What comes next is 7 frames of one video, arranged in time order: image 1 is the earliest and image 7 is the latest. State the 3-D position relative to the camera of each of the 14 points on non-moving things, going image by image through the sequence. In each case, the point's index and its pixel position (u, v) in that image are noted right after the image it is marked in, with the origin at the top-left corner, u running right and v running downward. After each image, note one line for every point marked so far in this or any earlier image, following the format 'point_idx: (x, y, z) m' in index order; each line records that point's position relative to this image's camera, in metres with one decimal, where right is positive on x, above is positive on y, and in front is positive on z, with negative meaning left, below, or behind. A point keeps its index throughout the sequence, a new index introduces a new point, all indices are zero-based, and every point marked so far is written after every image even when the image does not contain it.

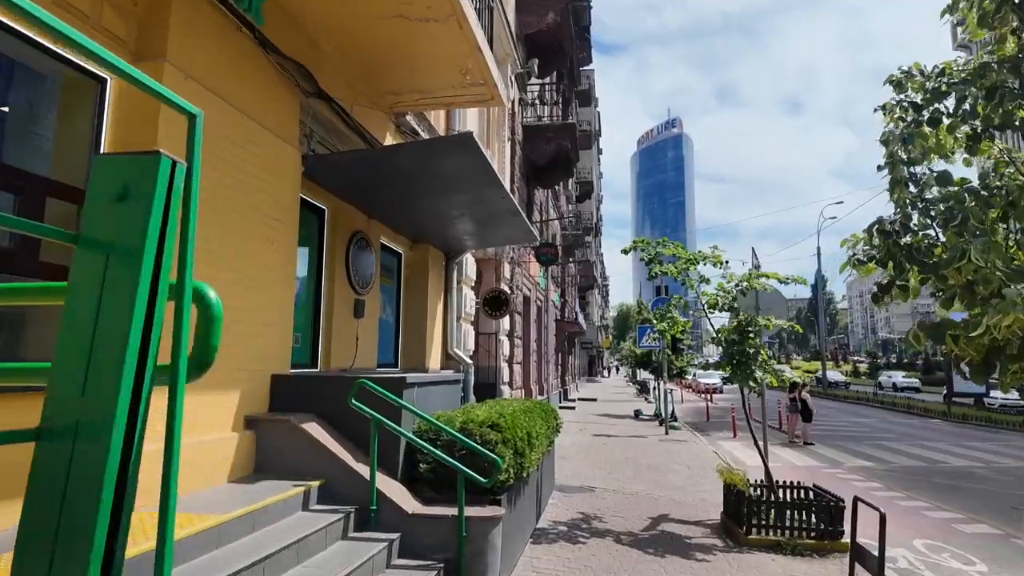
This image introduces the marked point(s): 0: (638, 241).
0: (+1.6, +0.6, +7.6) m
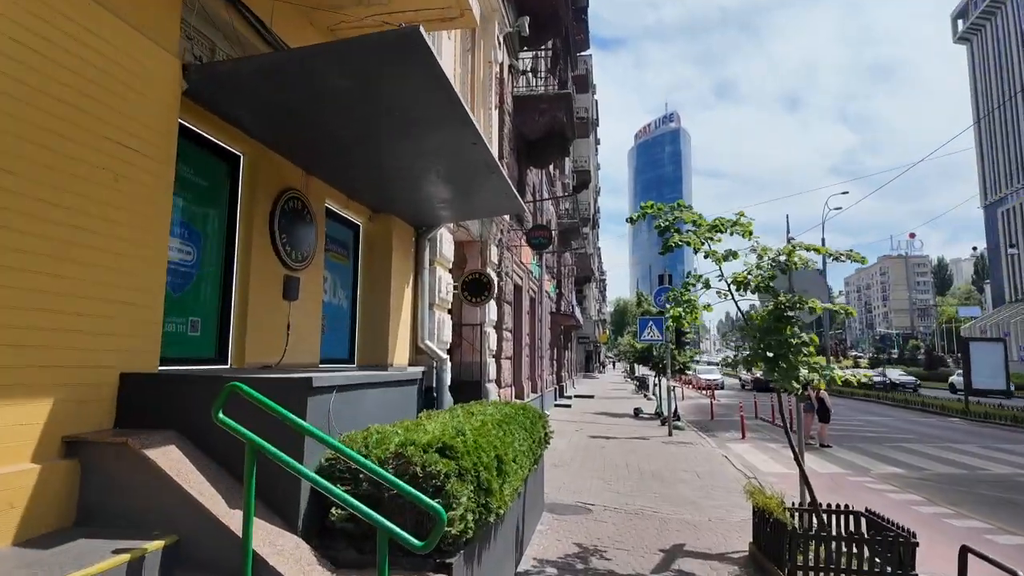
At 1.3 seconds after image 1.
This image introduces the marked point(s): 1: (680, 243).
0: (+1.4, +0.9, +6.1) m
1: (+1.7, +0.5, +5.9) m
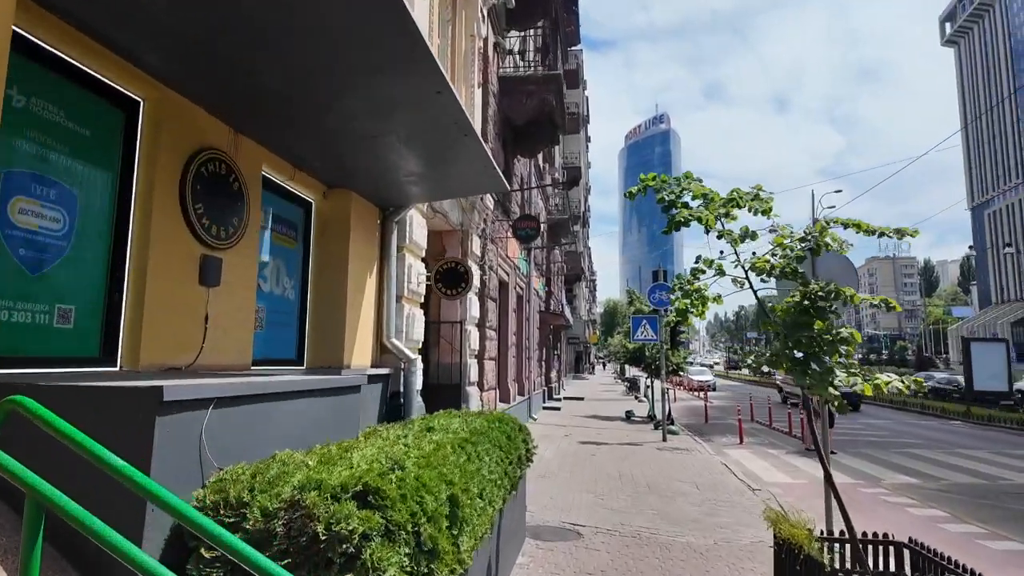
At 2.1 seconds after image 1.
0: (+1.2, +1.0, +5.1) m
1: (+1.5, +0.6, +4.9) m
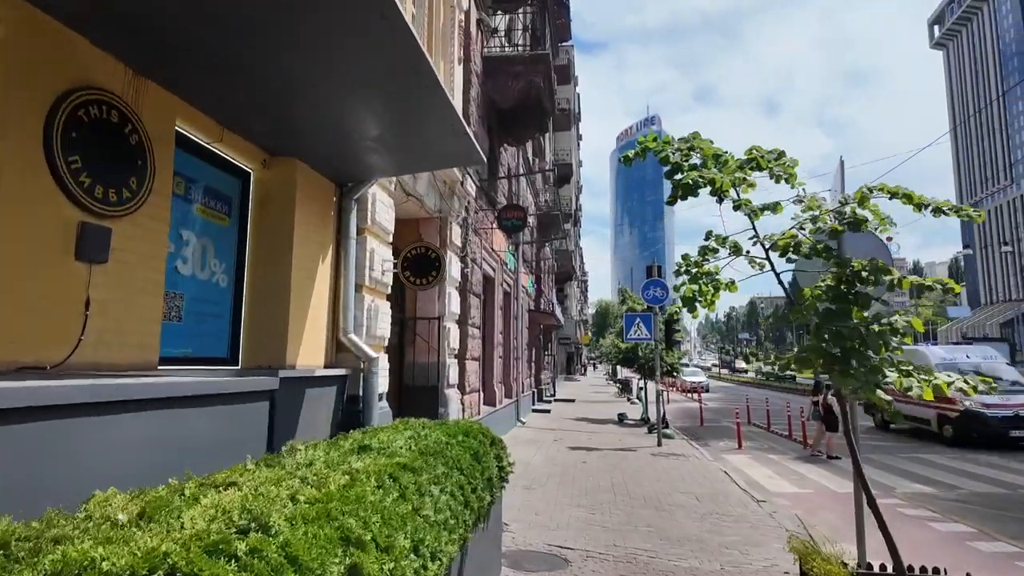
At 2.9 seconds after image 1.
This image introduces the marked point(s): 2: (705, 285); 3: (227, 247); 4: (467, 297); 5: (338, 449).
0: (+1.0, +1.1, +4.2) m
1: (+1.3, +0.7, +4.0) m
2: (+1.4, 0.0, +4.4) m
3: (-2.4, +0.4, +5.0) m
4: (-0.9, -0.2, +11.1) m
5: (-0.8, -0.8, +2.8) m
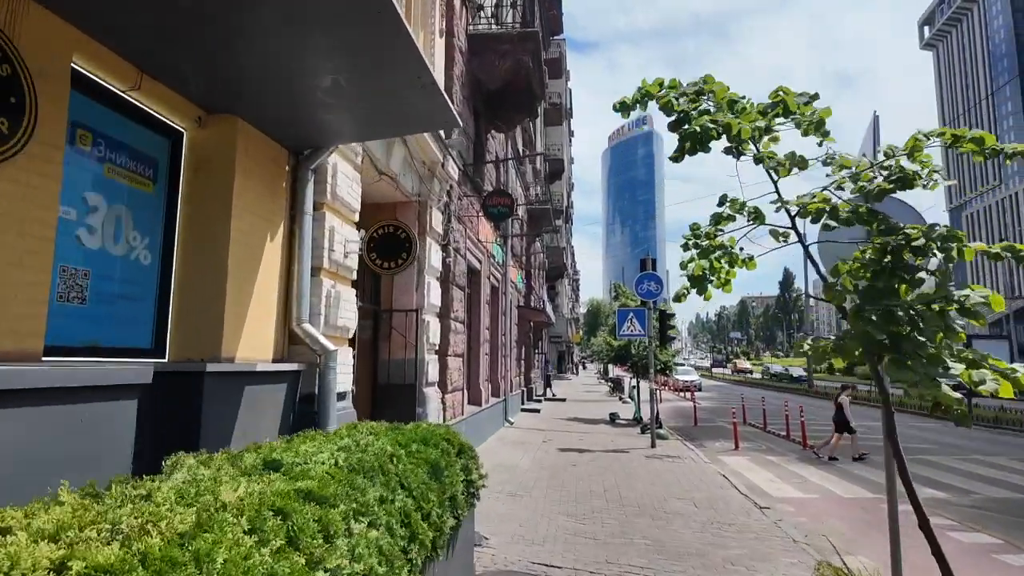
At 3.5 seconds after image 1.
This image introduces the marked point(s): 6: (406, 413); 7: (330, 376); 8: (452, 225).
0: (+0.8, +1.2, +3.5) m
1: (+1.1, +0.8, +3.3) m
2: (+1.3, +0.2, +3.6) m
3: (-2.6, +0.5, +4.2) m
4: (-1.1, 0.0, +10.4) m
5: (-1.0, -0.6, +2.1) m
6: (-1.5, -1.8, +8.4) m
7: (-1.6, -0.8, +5.1) m
8: (-1.1, +1.1, +10.2) m
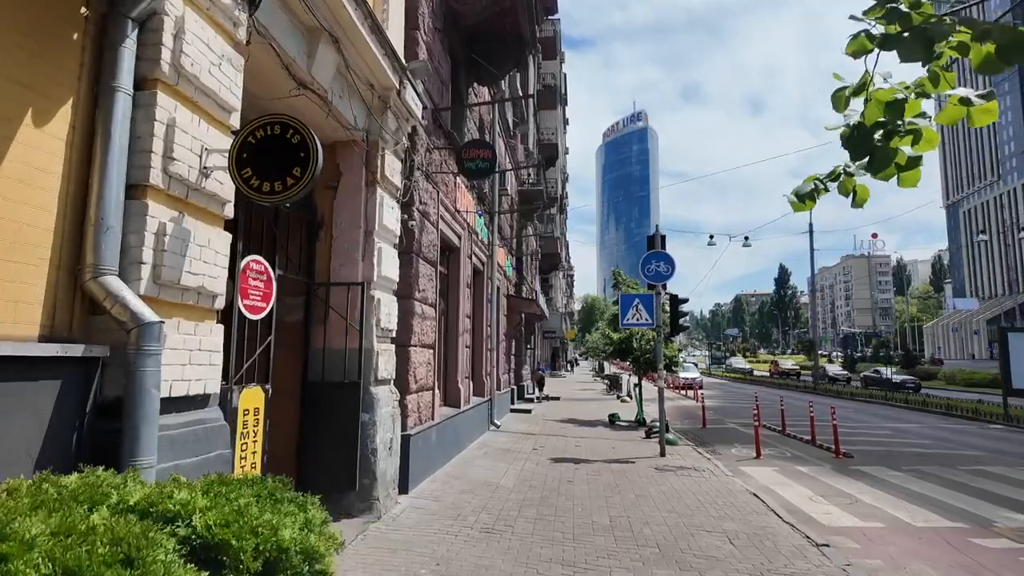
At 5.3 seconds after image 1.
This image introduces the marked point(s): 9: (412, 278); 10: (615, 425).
0: (+0.6, +1.6, +1.4) m
1: (+0.9, +1.2, +1.2) m
2: (+1.1, +0.5, +1.5) m
3: (-2.8, +0.9, +2.0) m
4: (-1.4, +0.4, +8.2) m
5: (-1.1, -0.3, -0.1) m
6: (-1.8, -1.4, +6.3) m
7: (-1.8, -0.4, +2.9) m
8: (-1.3, +1.5, +8.0) m
9: (-1.4, +0.1, +8.0) m
10: (+2.9, -3.8, +16.4) m
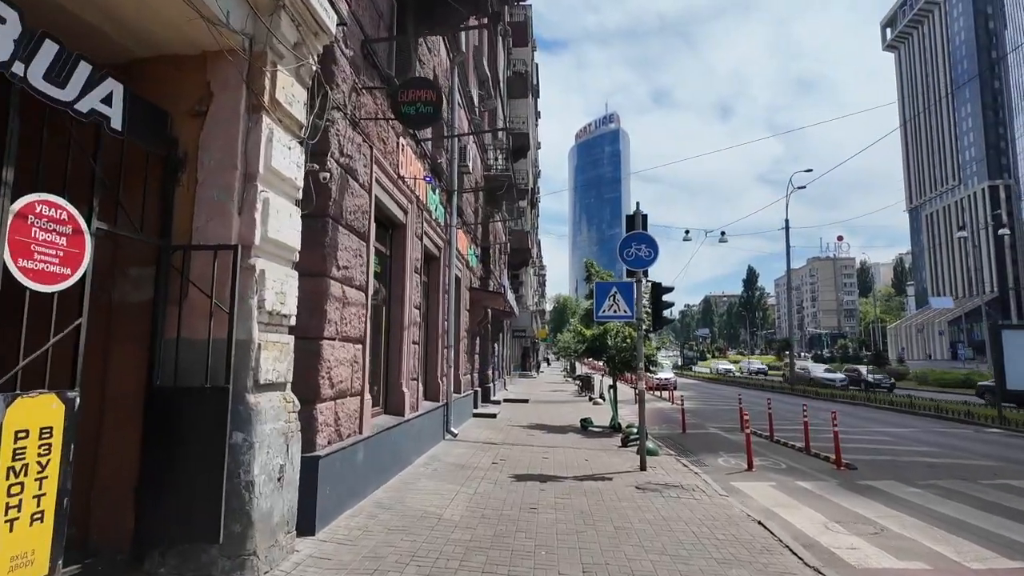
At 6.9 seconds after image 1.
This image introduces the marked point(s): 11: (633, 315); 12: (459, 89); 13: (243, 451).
0: (+0.4, +1.9, -0.4) m
1: (+0.7, +1.5, -0.6) m
2: (+0.8, +0.8, -0.2) m
3: (-3.1, +1.1, +0.1) m
4: (-2.0, +0.6, +6.4) m
5: (-1.3, 0.0, -1.9) m
6: (-2.3, -1.2, +4.4) m
7: (-2.1, -0.1, +1.0) m
8: (-1.9, +1.7, +6.2) m
9: (-2.0, +0.4, +6.1) m
10: (+1.9, -3.6, +14.7) m
11: (+2.2, -0.5, +11.0) m
12: (-1.2, +4.7, +14.0) m
13: (-2.0, -1.2, +4.5) m
